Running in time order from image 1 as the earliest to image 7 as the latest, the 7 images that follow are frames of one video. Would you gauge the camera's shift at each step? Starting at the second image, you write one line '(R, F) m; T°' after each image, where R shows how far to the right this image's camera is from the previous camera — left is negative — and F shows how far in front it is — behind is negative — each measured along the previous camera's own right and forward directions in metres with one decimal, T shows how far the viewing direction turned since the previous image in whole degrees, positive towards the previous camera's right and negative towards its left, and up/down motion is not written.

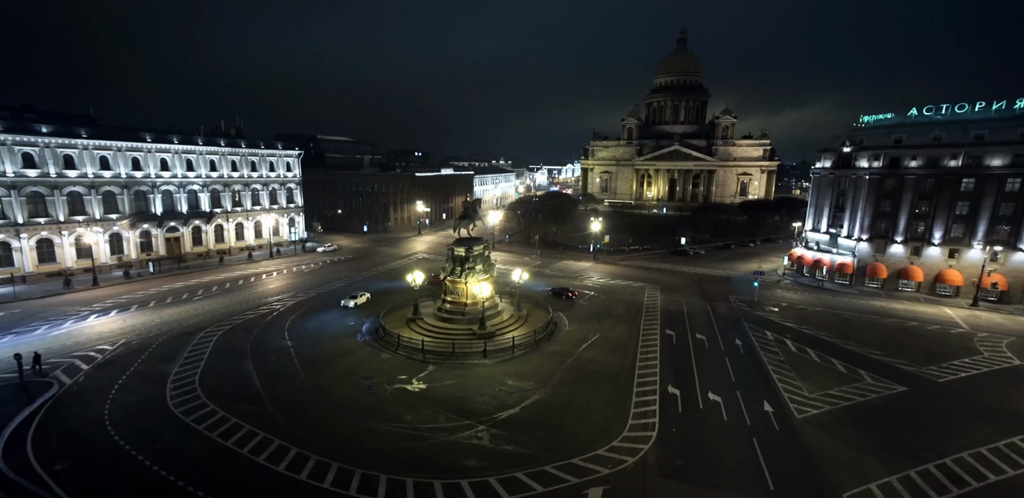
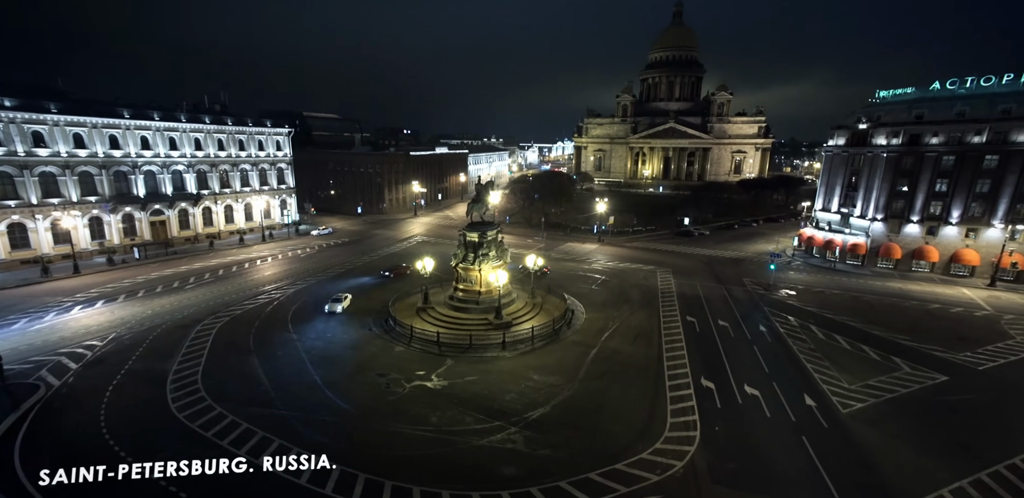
(-2.0, +1.8) m; +1°
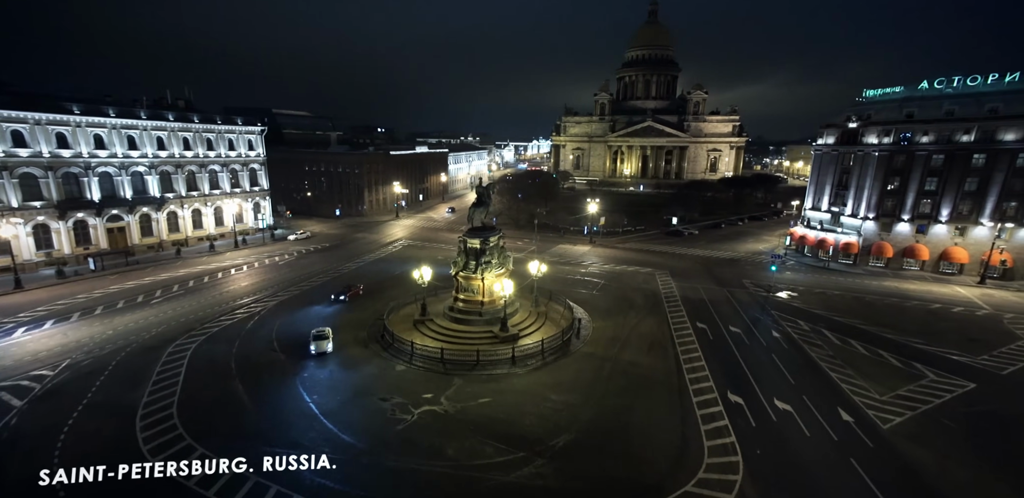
(-2.0, +2.0) m; +3°
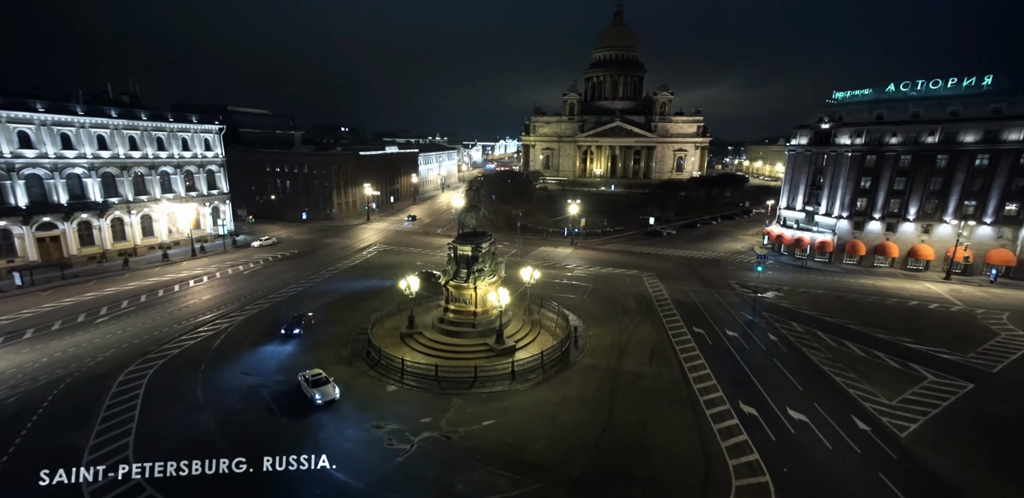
(-1.7, +1.6) m; +4°
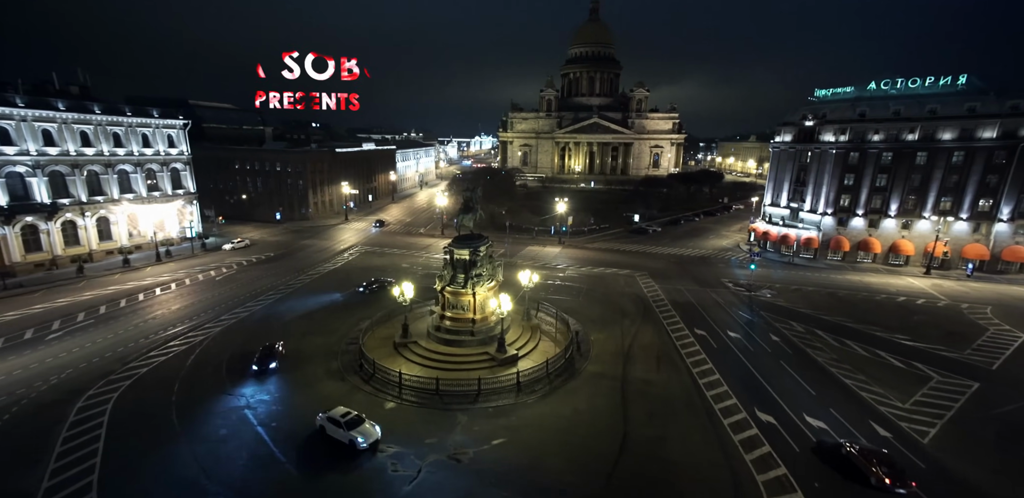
(-1.5, +1.4) m; +3°
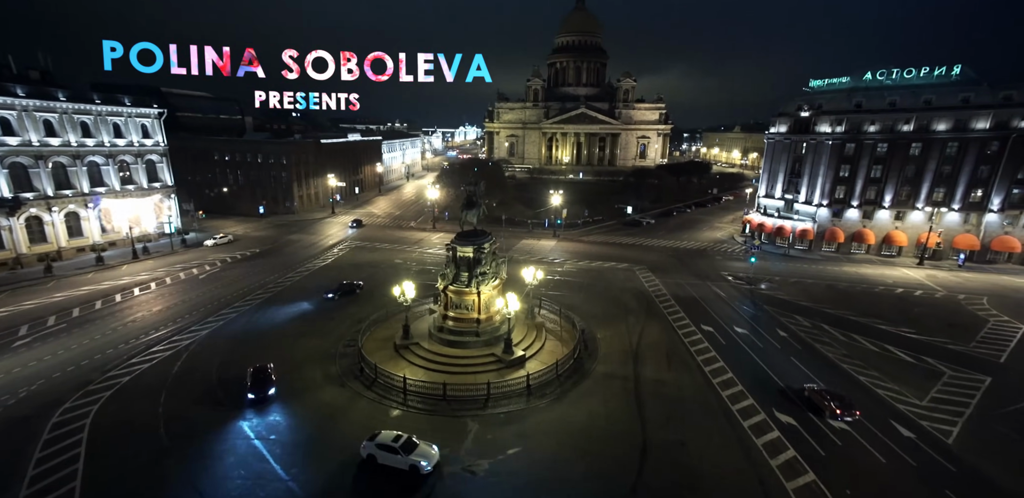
(-1.3, +1.1) m; +2°
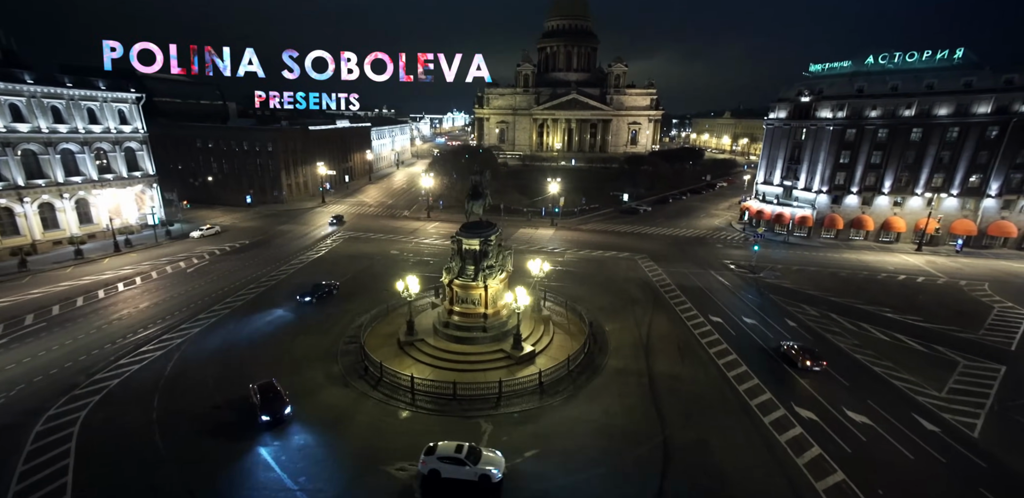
(-1.1, +1.0) m; +1°
